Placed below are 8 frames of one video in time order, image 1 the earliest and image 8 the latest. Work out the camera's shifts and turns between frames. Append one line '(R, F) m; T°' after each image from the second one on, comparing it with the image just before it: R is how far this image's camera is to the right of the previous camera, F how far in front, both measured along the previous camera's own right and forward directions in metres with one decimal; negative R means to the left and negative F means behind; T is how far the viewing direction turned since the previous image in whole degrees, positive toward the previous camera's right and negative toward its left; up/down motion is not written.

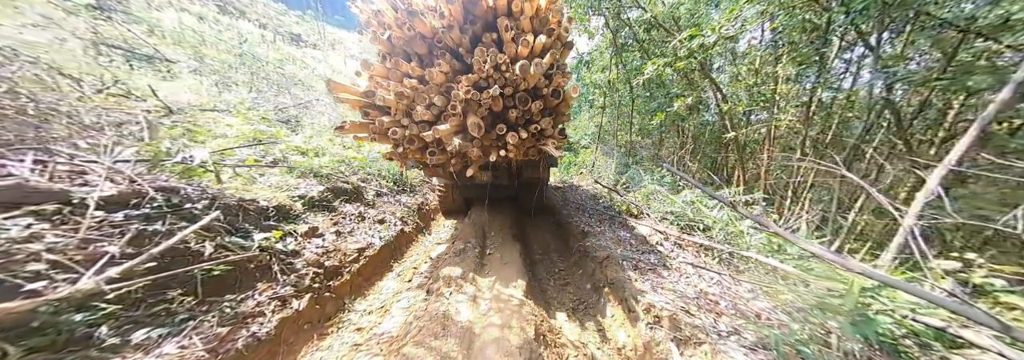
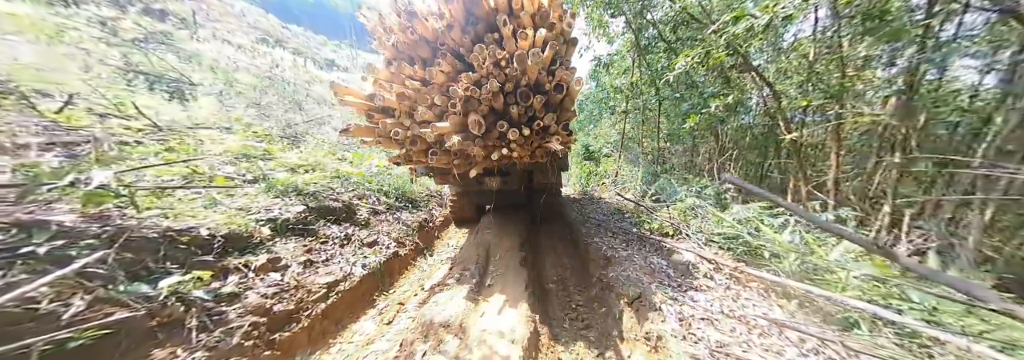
(+0.1, +0.4) m; -5°
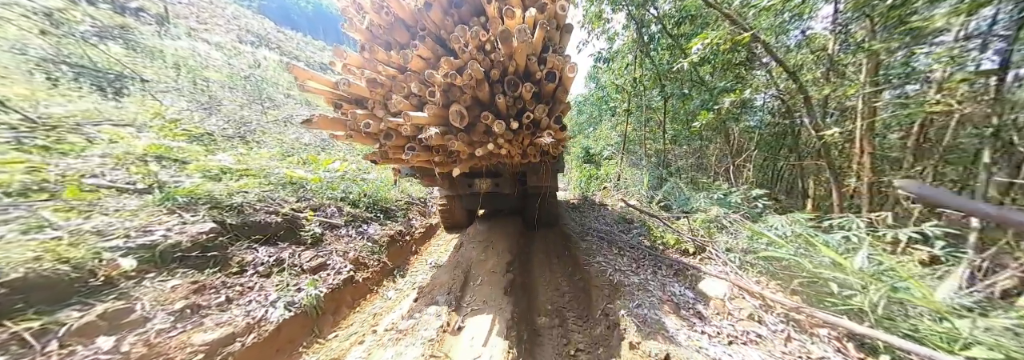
(+0.1, +0.5) m; 0°
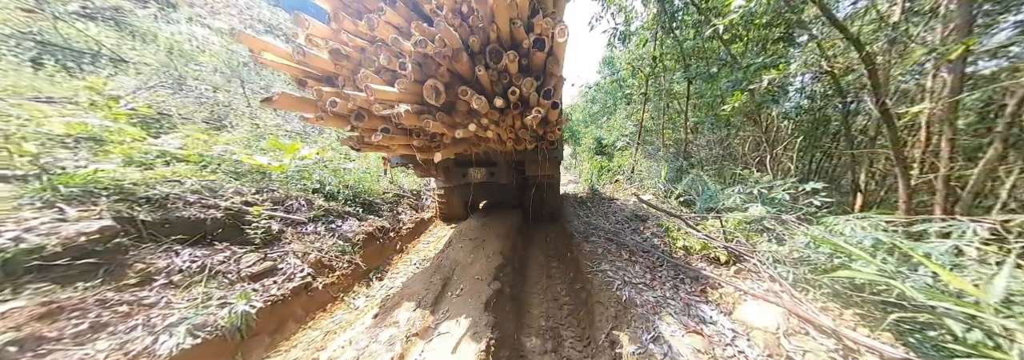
(+0.2, +0.4) m; -3°
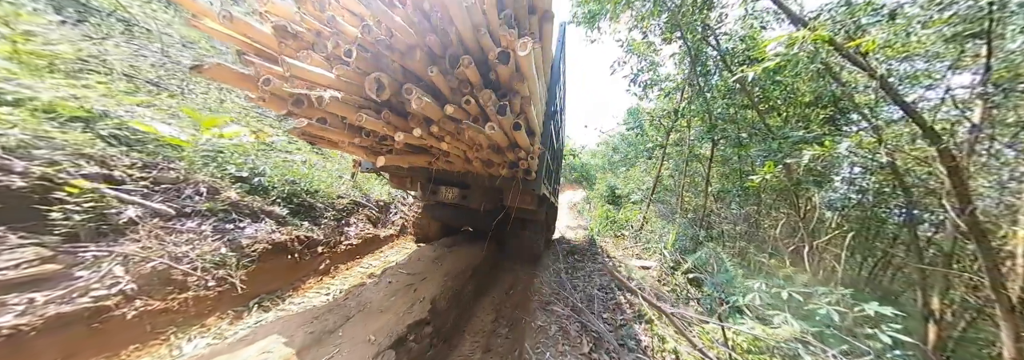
(+0.5, +0.5) m; -4°
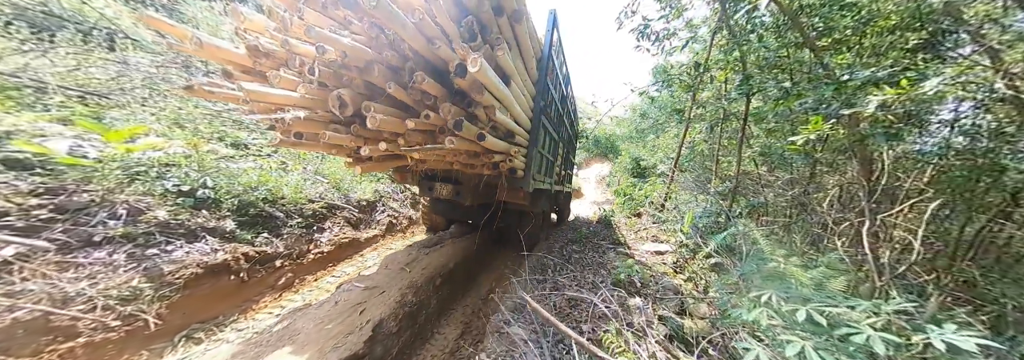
(+0.6, +0.5) m; -6°
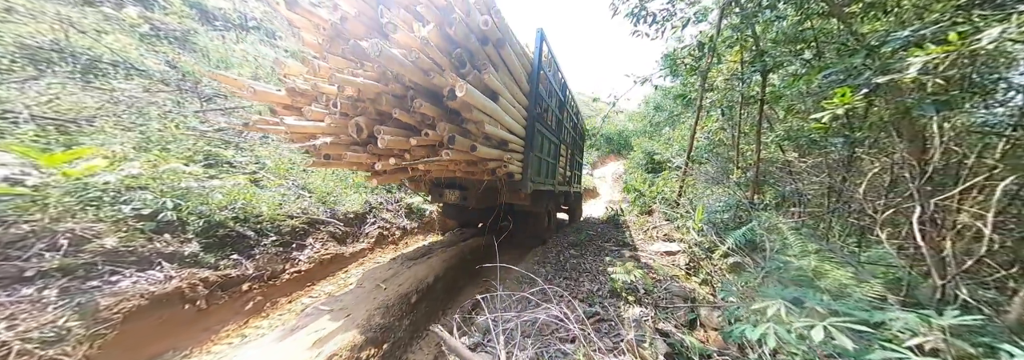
(+0.3, +0.3) m; -3°
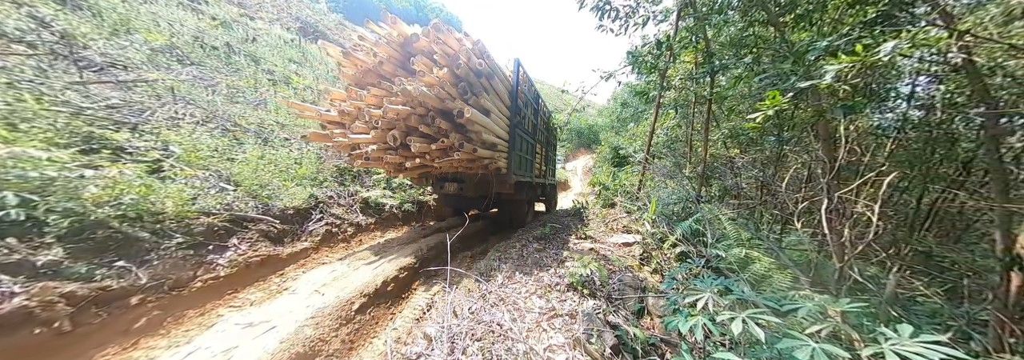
(+0.2, +0.1) m; +7°
